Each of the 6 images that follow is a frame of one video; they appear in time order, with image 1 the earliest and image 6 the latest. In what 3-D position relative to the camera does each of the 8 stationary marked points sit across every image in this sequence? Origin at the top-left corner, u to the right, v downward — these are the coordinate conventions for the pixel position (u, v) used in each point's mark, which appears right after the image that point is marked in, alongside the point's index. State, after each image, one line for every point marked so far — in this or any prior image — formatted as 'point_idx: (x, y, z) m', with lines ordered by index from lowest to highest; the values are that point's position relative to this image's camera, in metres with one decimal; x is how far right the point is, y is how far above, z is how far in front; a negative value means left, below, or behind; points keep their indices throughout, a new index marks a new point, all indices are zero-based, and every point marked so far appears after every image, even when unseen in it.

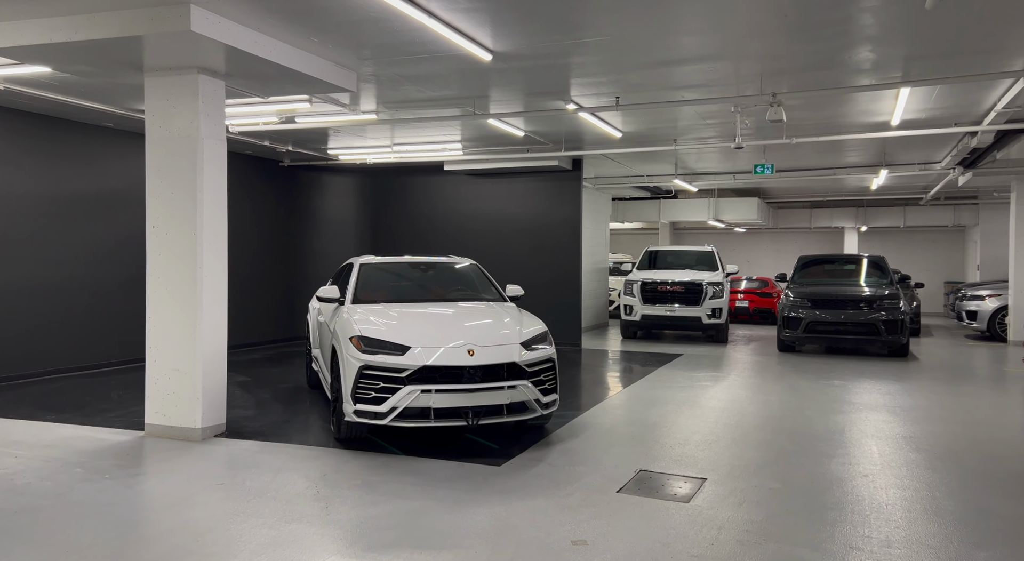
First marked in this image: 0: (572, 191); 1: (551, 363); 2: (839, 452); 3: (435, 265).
0: (+0.9, +1.5, +14.3) m
1: (+0.3, -0.8, +7.9) m
2: (+2.9, -1.5, +7.7) m
3: (-0.9, +0.2, +9.6) m
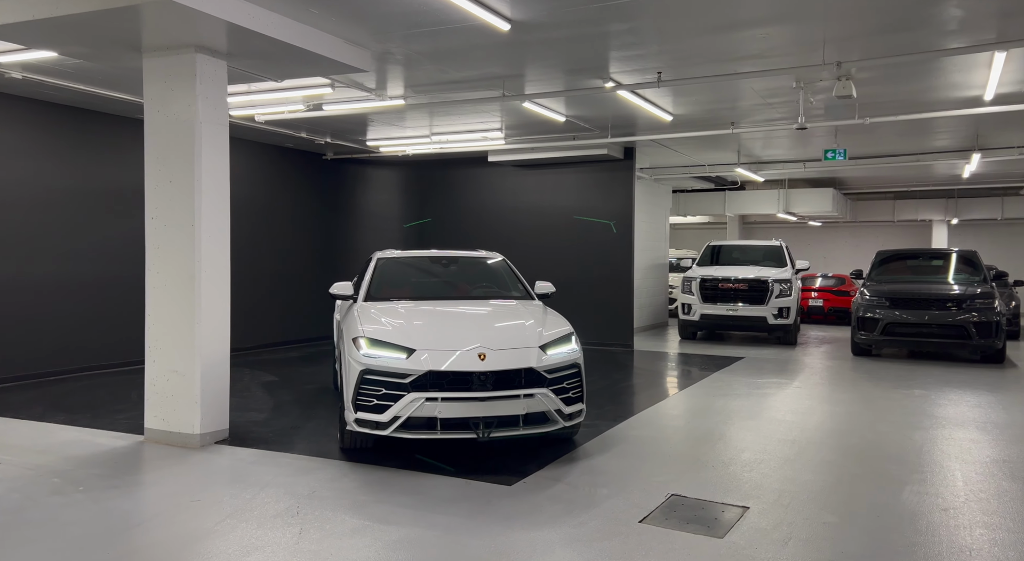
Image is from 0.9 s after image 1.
0: (+1.7, +1.5, +13.4) m
1: (+0.5, -0.7, +7.1) m
2: (+3.1, -1.5, +6.6) m
3: (-0.6, +0.2, +8.9) m
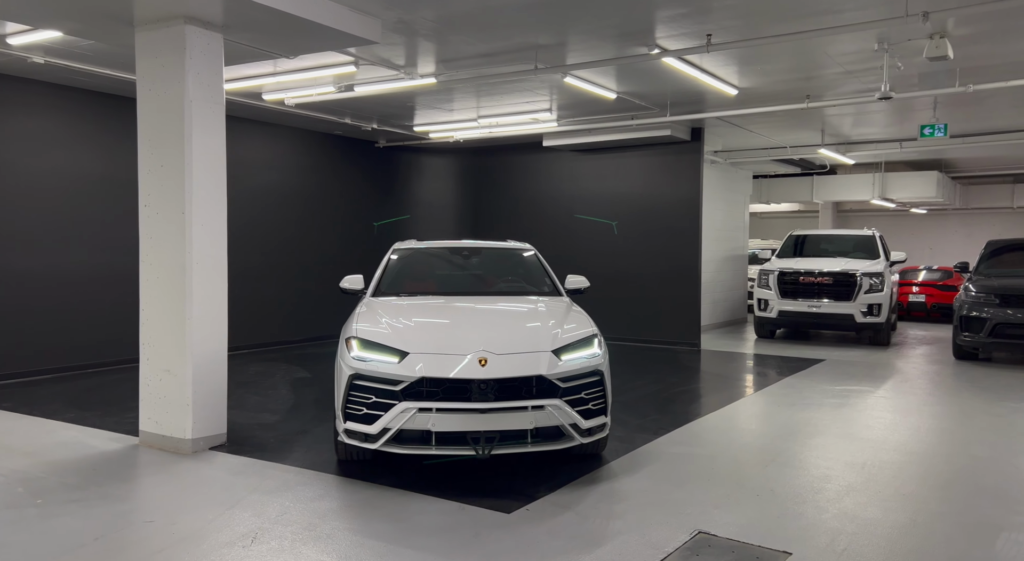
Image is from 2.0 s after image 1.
0: (+2.5, +1.6, +12.2) m
1: (+0.6, -0.7, +6.1) m
2: (+3.1, -1.5, +5.3) m
3: (-0.3, +0.3, +8.0) m
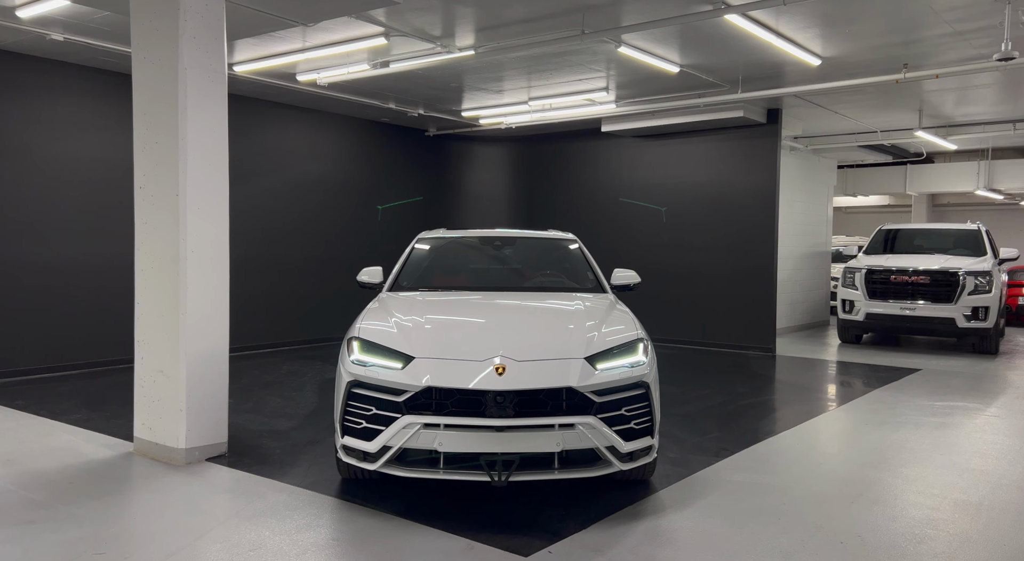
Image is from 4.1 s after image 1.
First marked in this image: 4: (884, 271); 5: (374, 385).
0: (+3.2, +1.6, +11.0) m
1: (+0.8, -0.7, +5.1) m
2: (+3.1, -1.4, +4.1) m
3: (+0.1, +0.3, +7.0) m
4: (+4.8, +0.1, +11.2) m
5: (-0.8, -0.6, +5.0) m
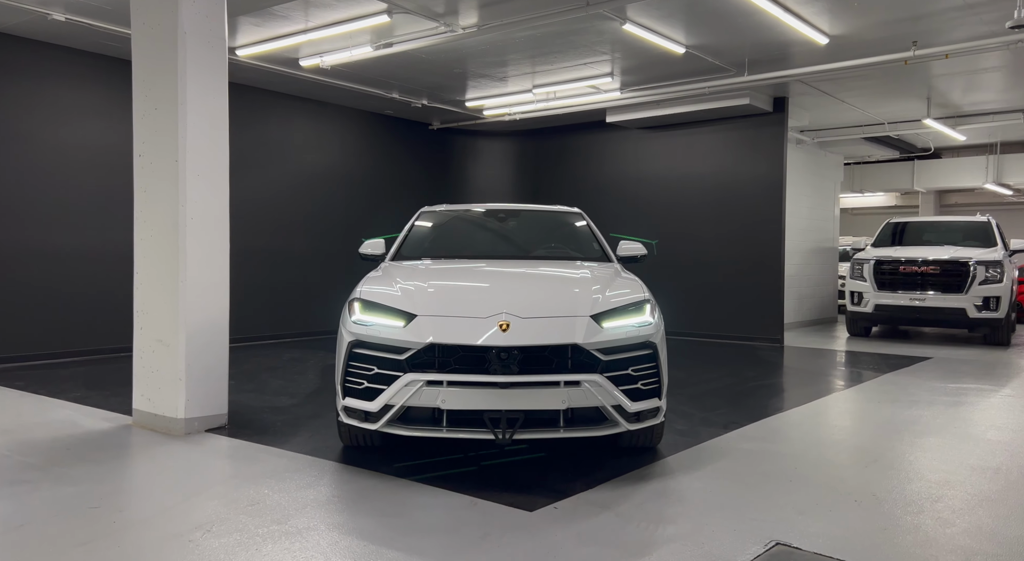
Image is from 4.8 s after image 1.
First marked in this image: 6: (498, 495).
0: (+3.3, +1.8, +10.9) m
1: (+0.8, -0.4, +5.0) m
2: (+3.2, -1.2, +3.9) m
3: (+0.1, +0.5, +7.0) m
4: (+4.9, +0.2, +11.1) m
5: (-0.8, -0.4, +4.9) m
6: (-0.1, -1.1, +4.5) m
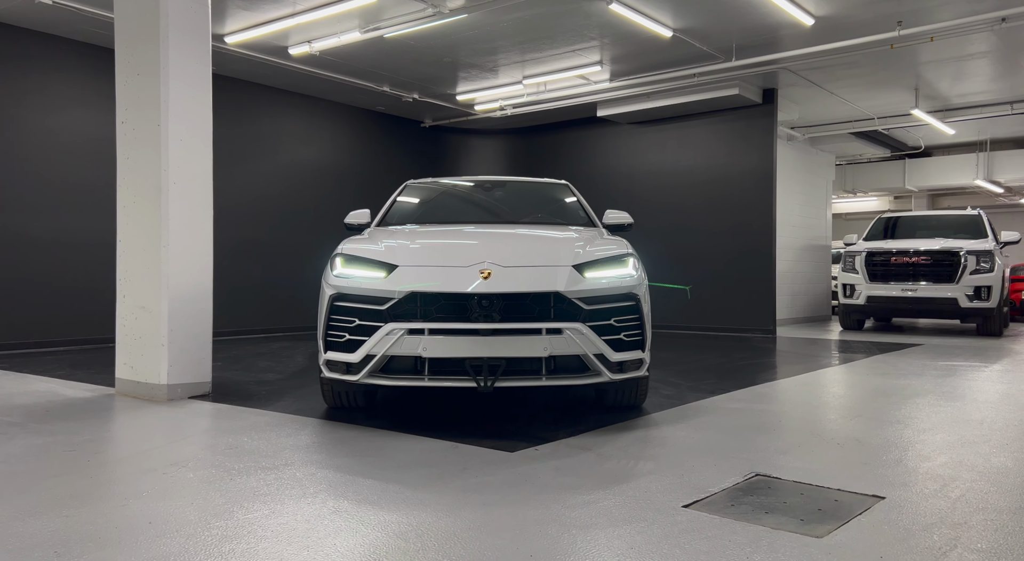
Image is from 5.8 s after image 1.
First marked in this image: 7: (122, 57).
0: (+3.2, +1.9, +10.9) m
1: (+0.7, -0.1, +4.9) m
2: (+3.1, -0.9, +3.9) m
3: (0.0, +0.7, +7.0) m
4: (+4.8, +0.4, +11.1) m
5: (-0.9, -0.1, +4.9) m
6: (-0.2, -0.8, +4.5) m
7: (-2.8, +1.6, +6.2) m
